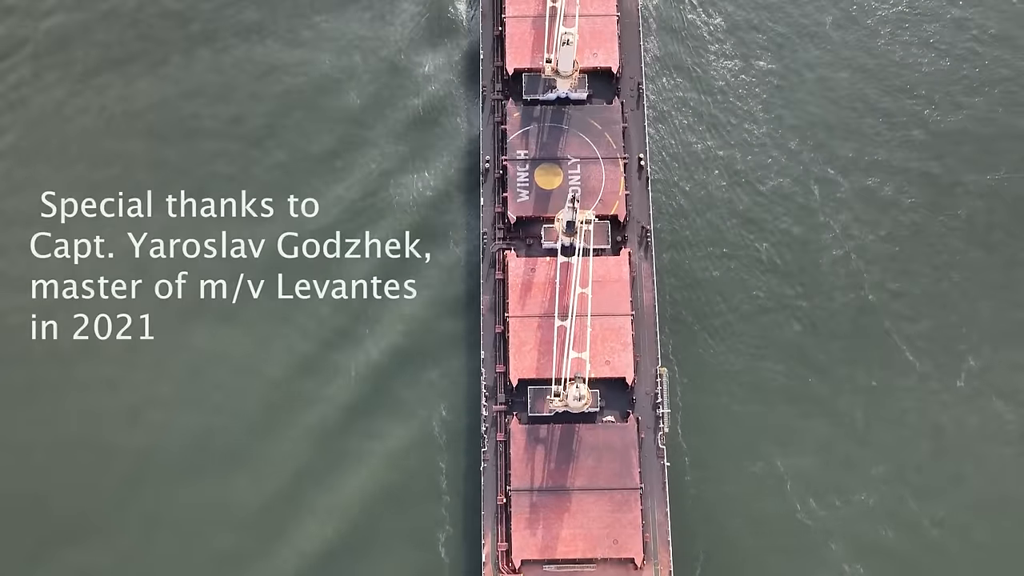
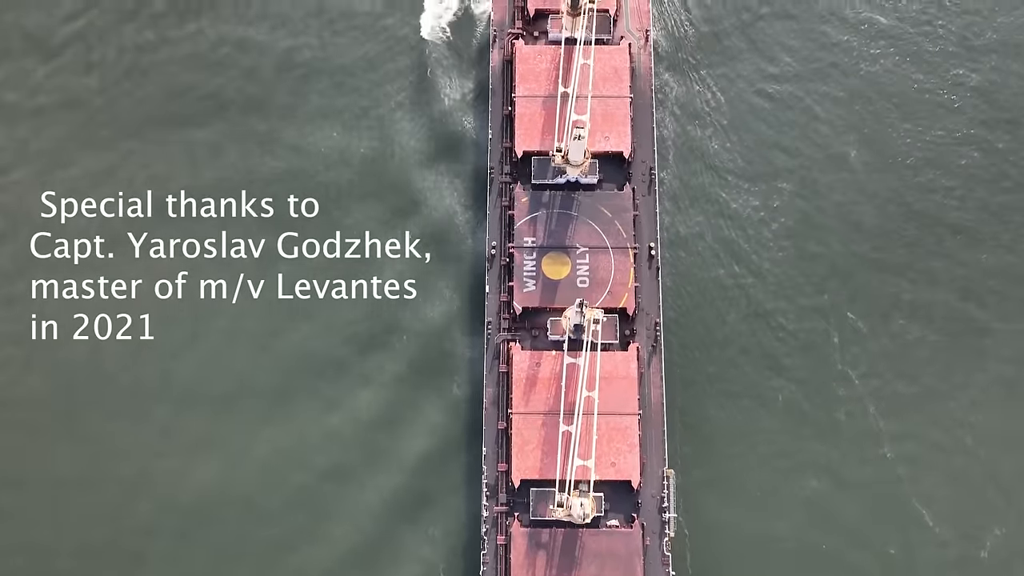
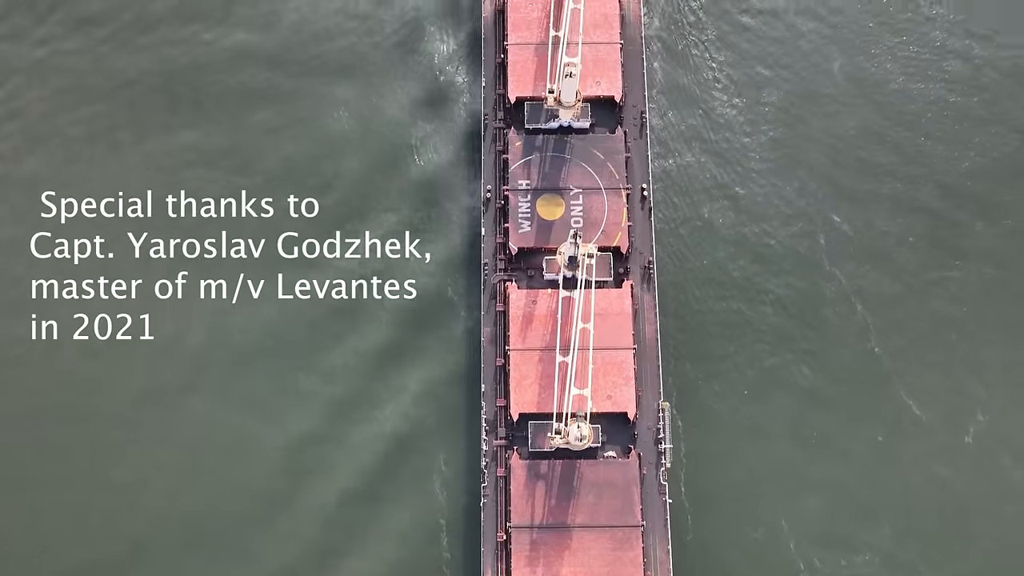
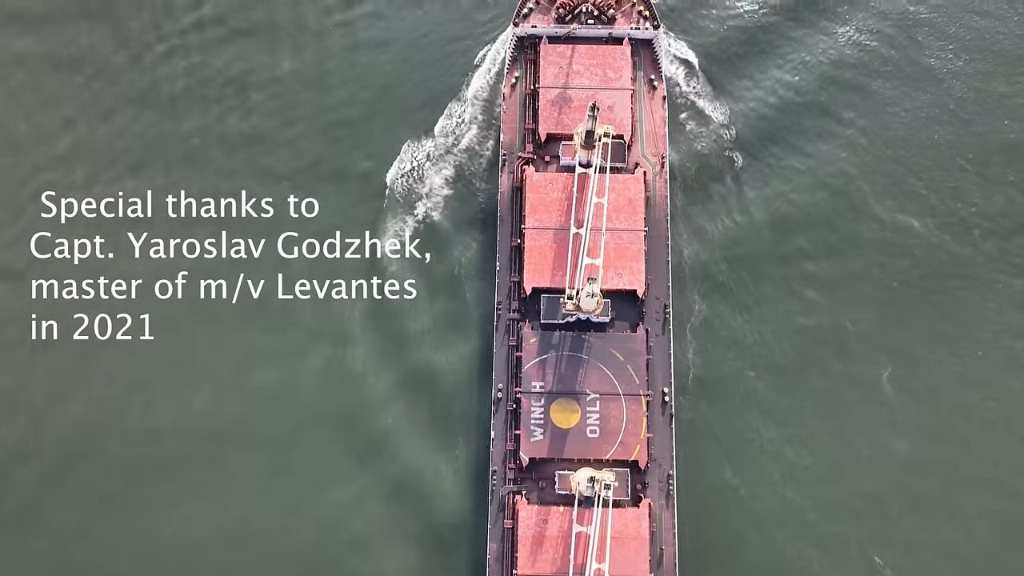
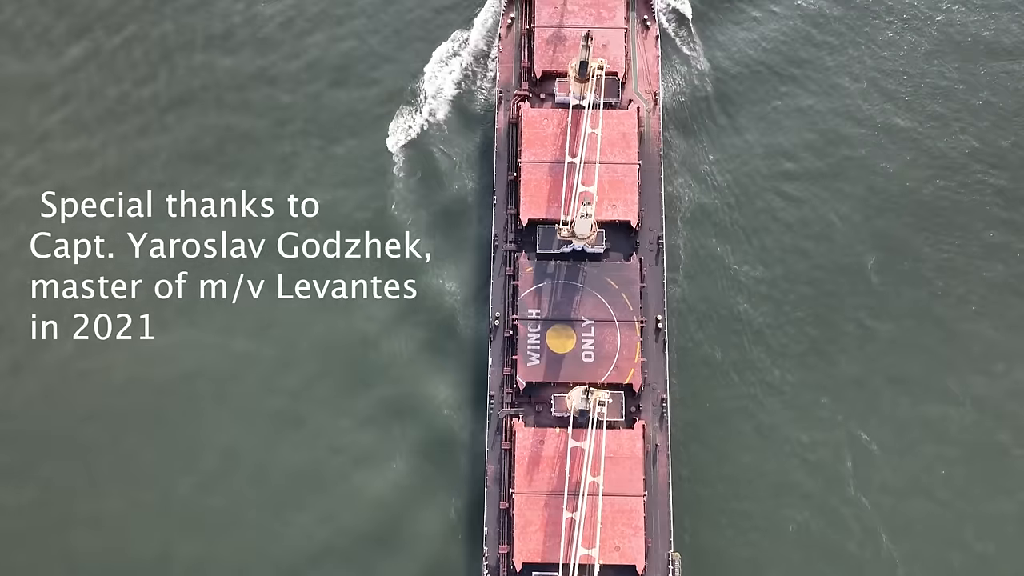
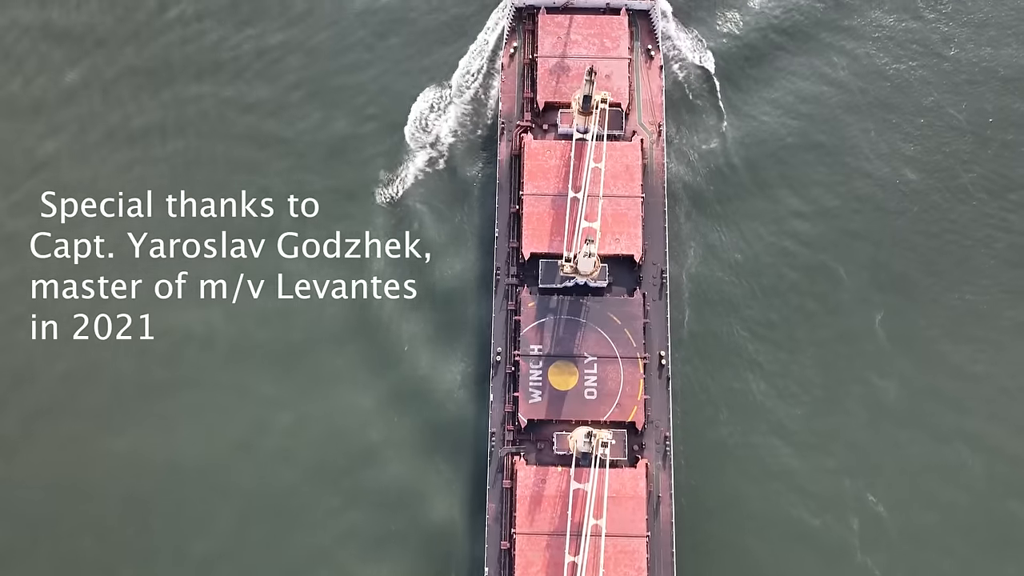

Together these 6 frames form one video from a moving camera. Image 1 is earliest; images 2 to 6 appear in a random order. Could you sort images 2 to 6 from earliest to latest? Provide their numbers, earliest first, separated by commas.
3, 2, 5, 6, 4
